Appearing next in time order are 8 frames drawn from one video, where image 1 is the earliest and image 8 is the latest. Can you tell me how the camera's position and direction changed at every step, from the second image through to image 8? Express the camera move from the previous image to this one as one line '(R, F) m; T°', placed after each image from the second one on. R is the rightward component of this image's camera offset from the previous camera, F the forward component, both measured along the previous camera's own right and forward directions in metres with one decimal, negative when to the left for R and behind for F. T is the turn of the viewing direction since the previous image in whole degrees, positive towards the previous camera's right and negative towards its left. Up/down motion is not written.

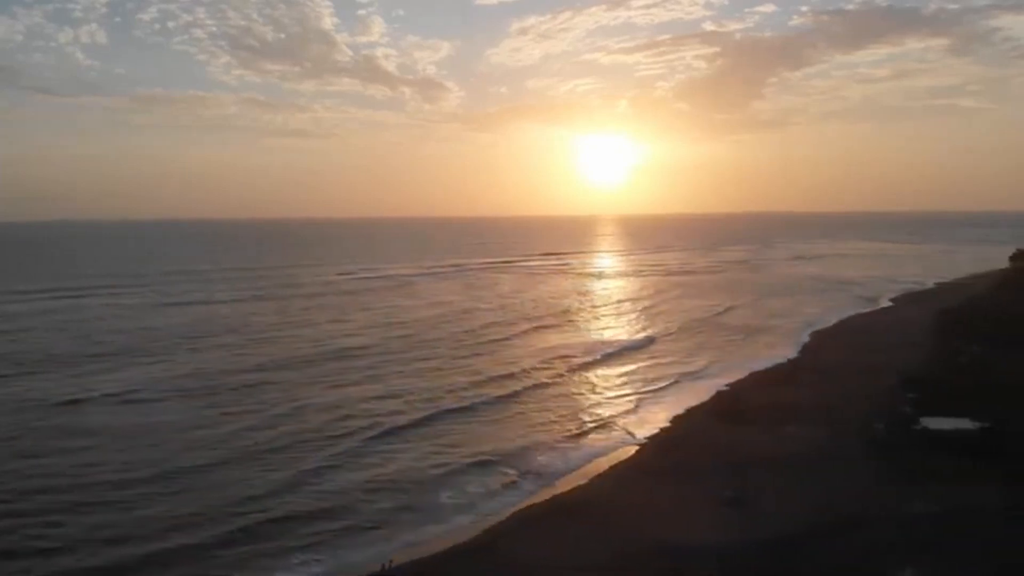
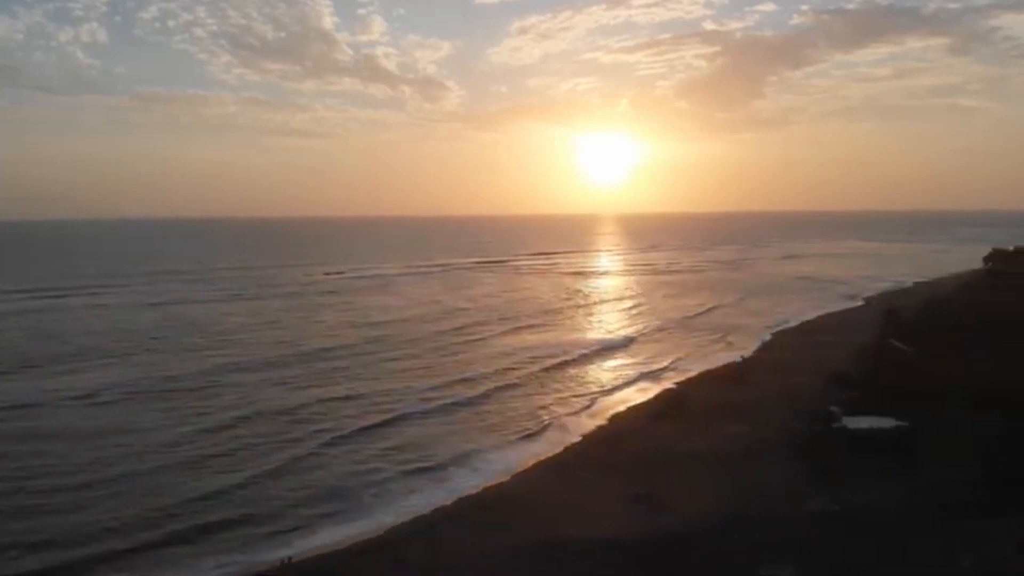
(+1.4, -0.2) m; 0°
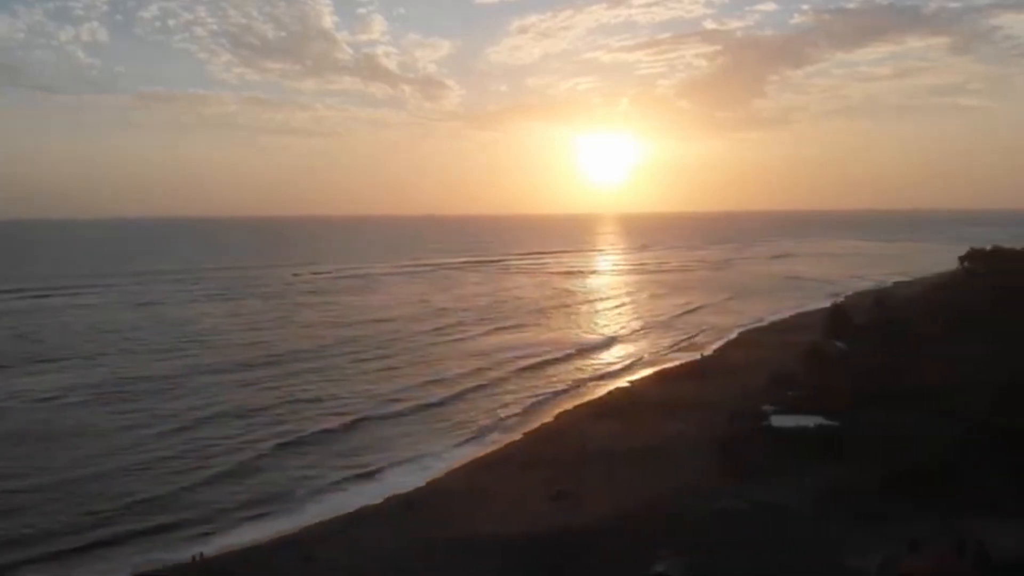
(+1.2, -0.1) m; 0°
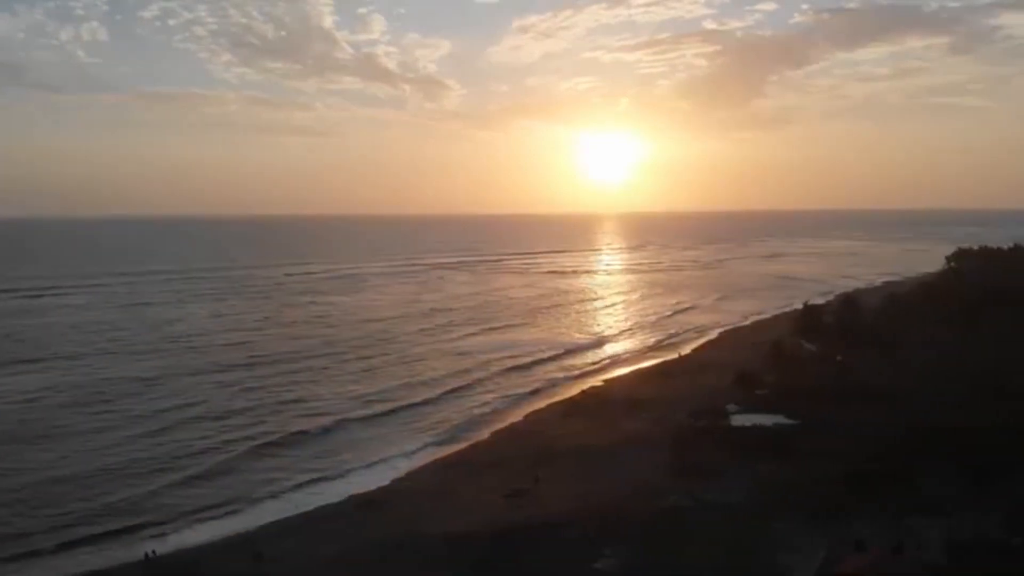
(+0.6, 0.0) m; 0°
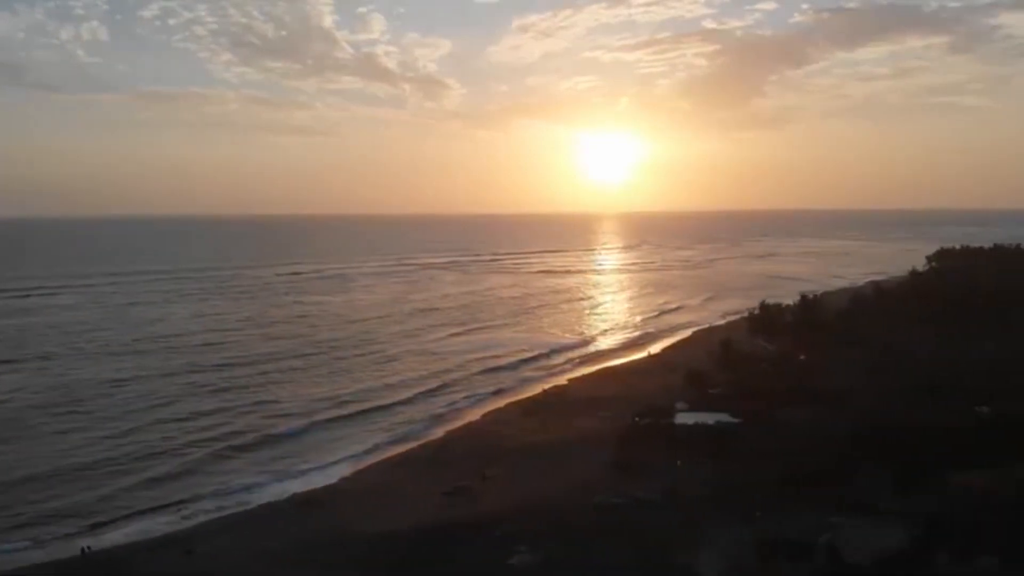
(+1.0, -0.1) m; 0°
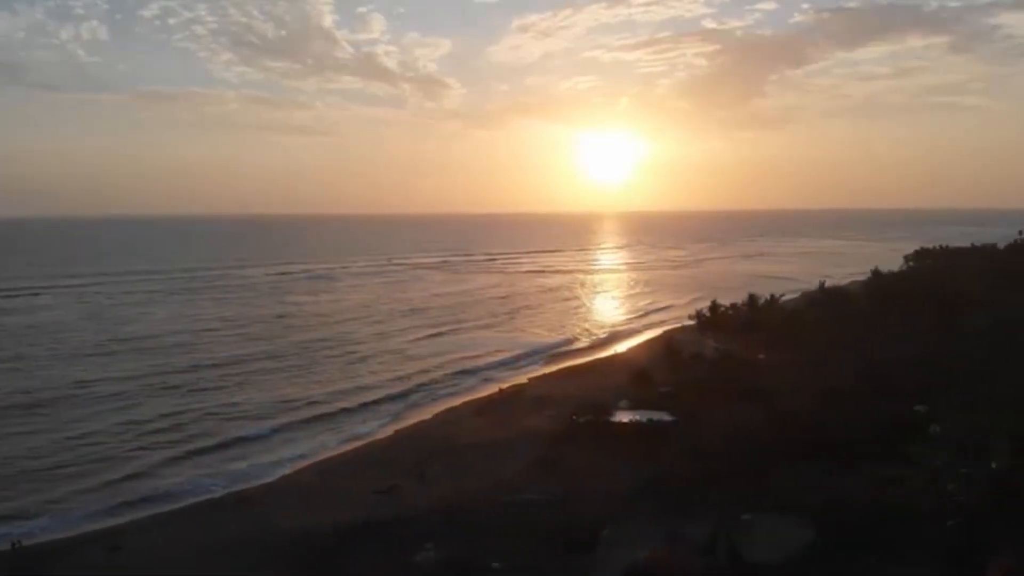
(+1.0, -0.2) m; 0°
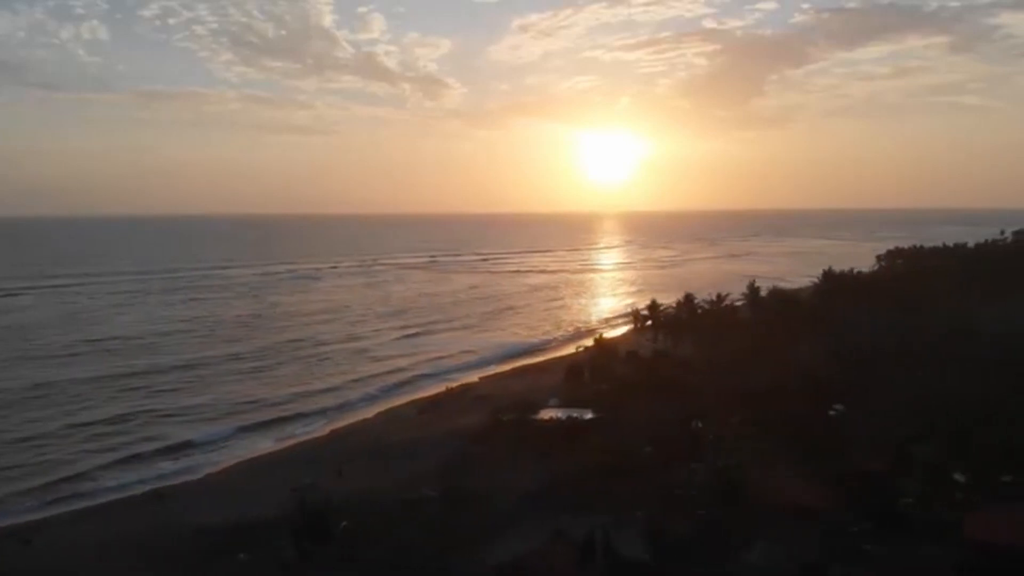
(+1.3, -0.3) m; 0°
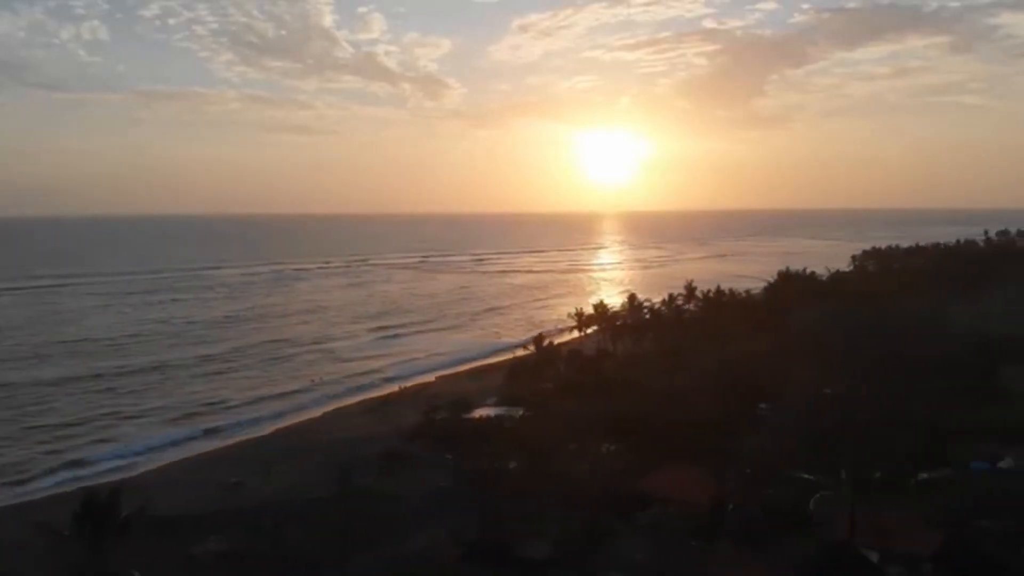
(+1.3, -0.4) m; 0°
